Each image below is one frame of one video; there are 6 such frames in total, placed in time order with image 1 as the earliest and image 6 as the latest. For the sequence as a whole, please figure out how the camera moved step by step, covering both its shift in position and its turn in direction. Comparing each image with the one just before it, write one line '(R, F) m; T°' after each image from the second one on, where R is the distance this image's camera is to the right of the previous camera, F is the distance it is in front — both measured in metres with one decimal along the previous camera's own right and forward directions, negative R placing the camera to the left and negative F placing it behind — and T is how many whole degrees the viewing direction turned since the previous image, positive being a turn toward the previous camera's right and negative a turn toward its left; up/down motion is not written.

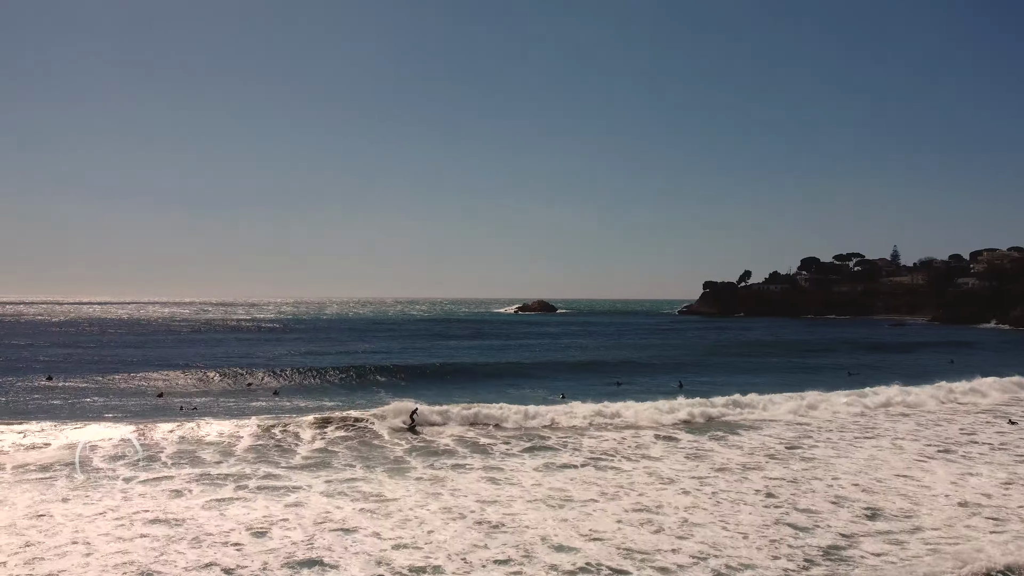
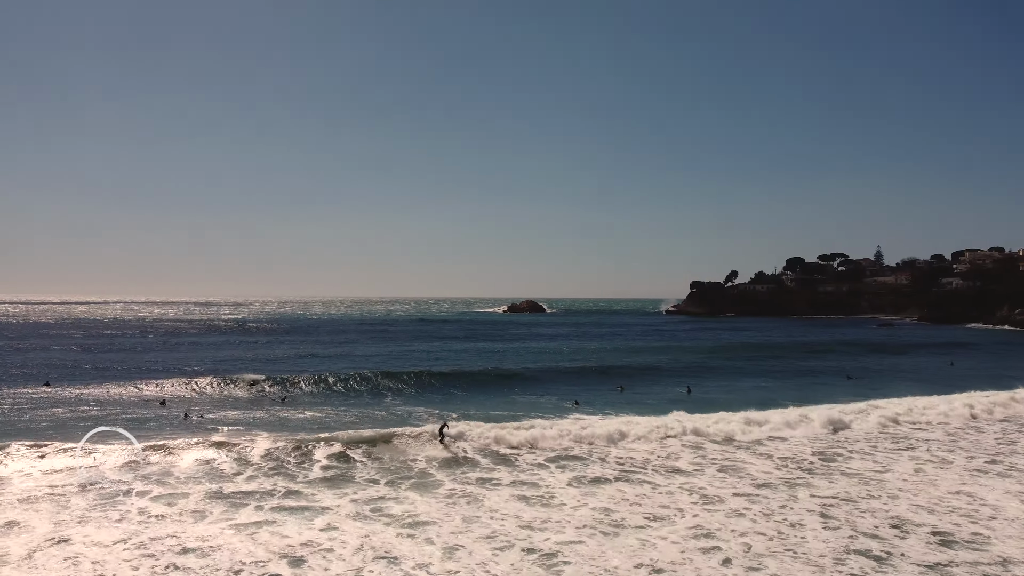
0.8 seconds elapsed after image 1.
(-0.7, +0.5) m; 0°
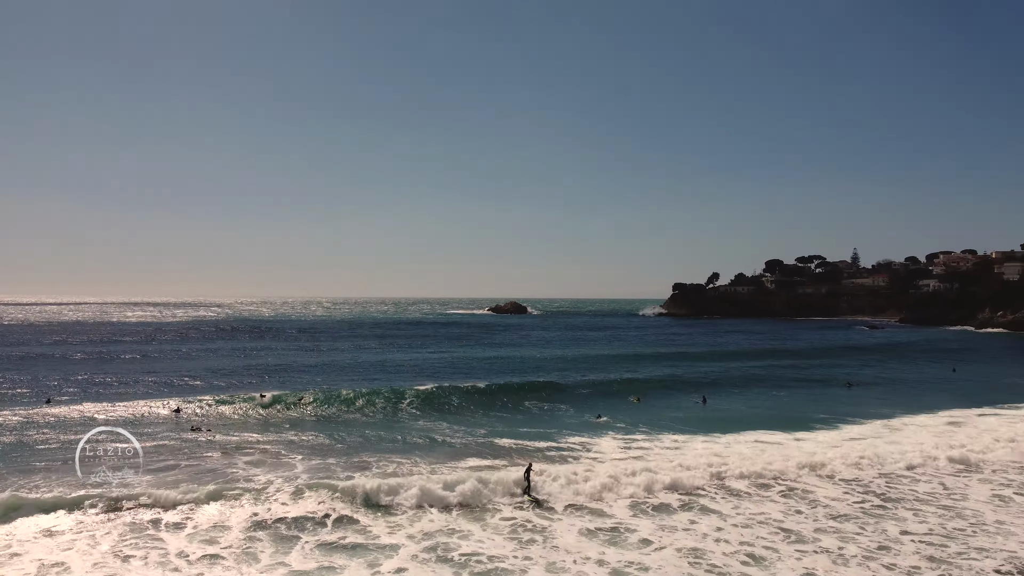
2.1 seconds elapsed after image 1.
(-1.2, +0.7) m; 0°
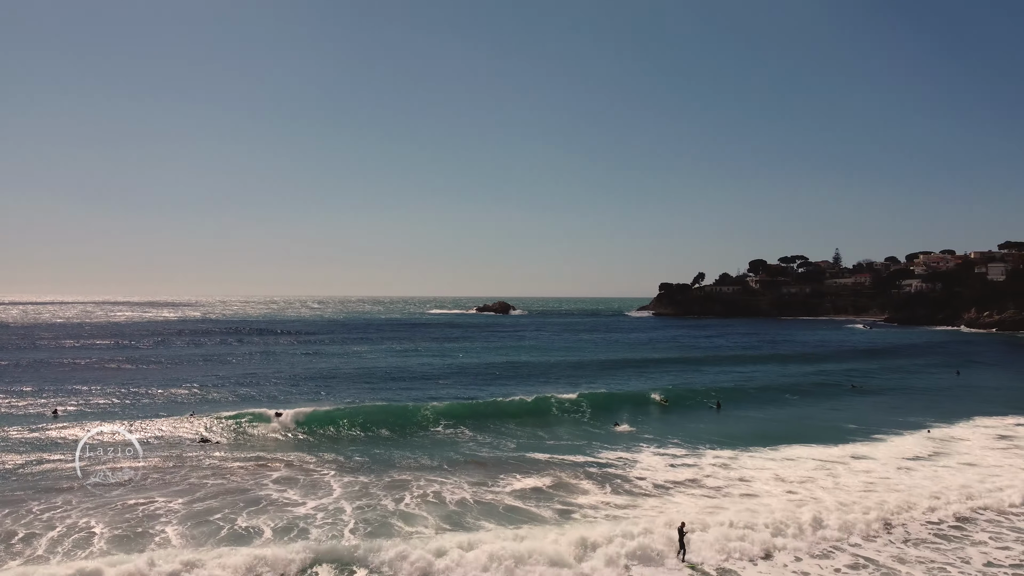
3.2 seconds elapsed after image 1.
(-1.2, +0.5) m; 0°
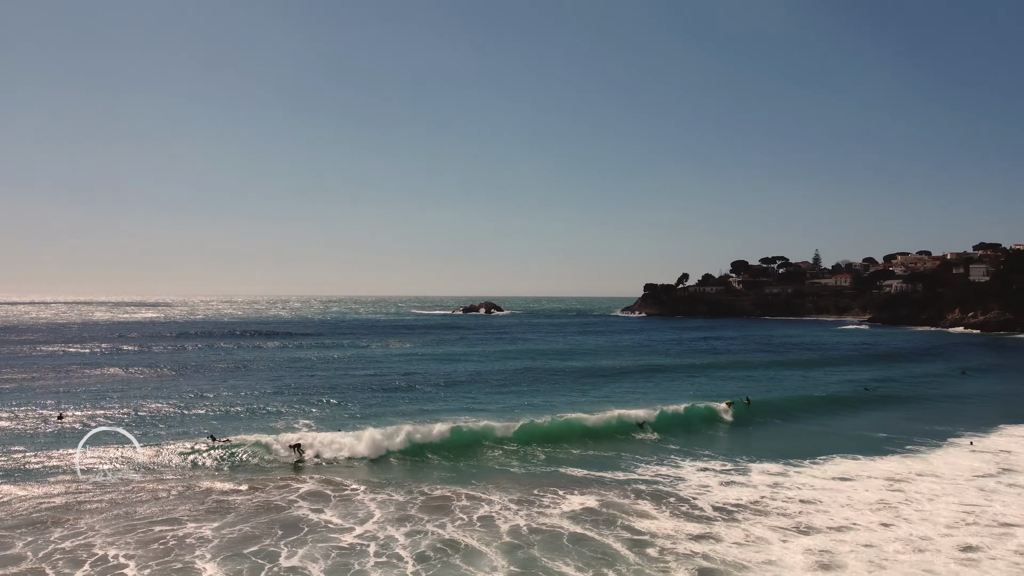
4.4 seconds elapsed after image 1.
(-1.3, +0.9) m; 0°
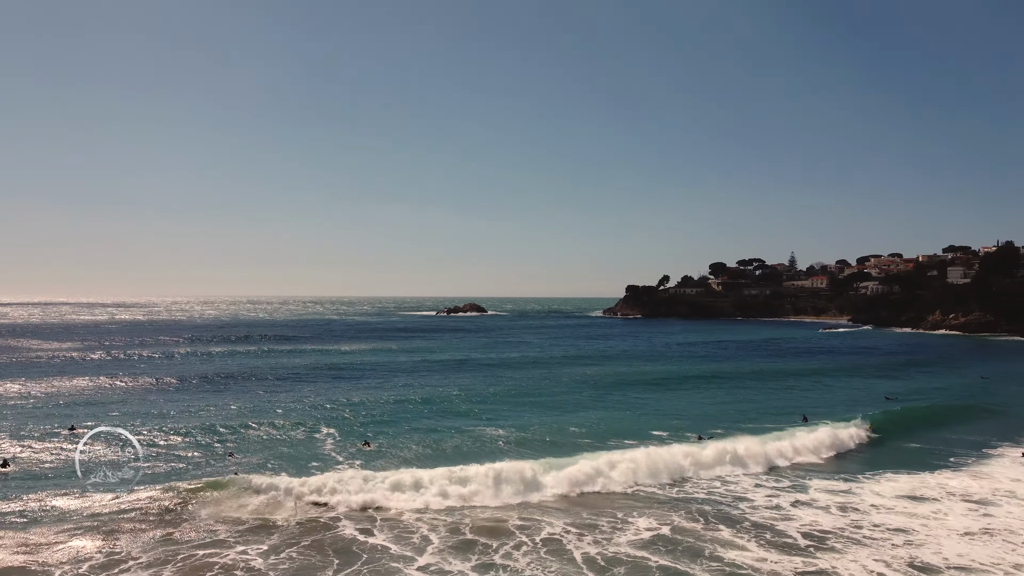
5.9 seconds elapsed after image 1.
(-1.6, +1.0) m; 0°
